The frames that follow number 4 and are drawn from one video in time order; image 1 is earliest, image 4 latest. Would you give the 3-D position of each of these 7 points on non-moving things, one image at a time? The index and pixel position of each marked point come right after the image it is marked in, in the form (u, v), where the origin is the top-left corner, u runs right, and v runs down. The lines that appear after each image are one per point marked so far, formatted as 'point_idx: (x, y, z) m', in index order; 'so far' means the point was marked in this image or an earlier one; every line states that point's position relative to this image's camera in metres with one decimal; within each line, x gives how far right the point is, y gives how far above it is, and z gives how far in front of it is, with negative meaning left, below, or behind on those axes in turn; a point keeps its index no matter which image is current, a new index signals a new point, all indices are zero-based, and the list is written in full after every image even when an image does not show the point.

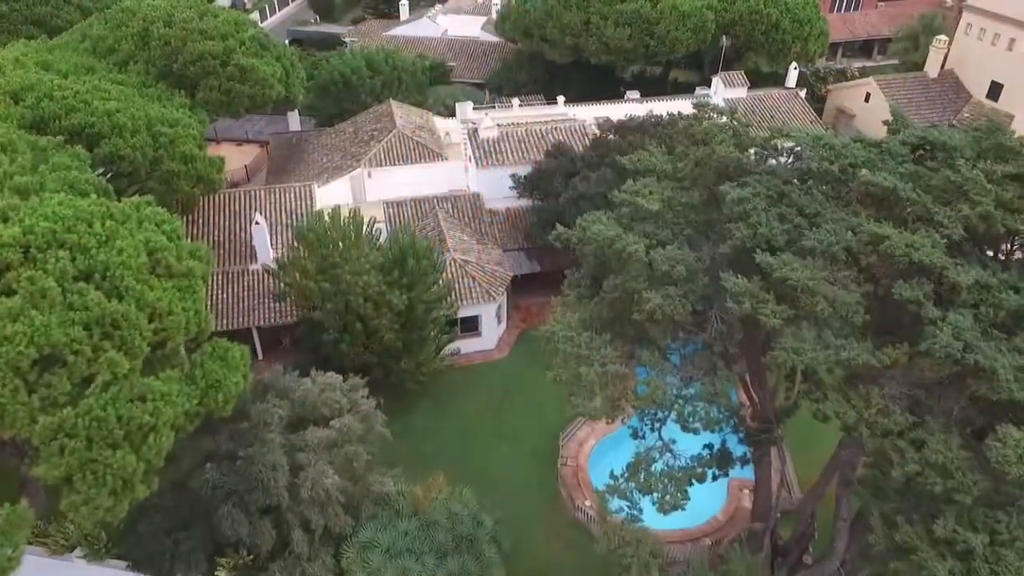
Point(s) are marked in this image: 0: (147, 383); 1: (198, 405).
0: (-6.0, -1.6, +17.3) m
1: (-5.6, -2.1, +18.6) m
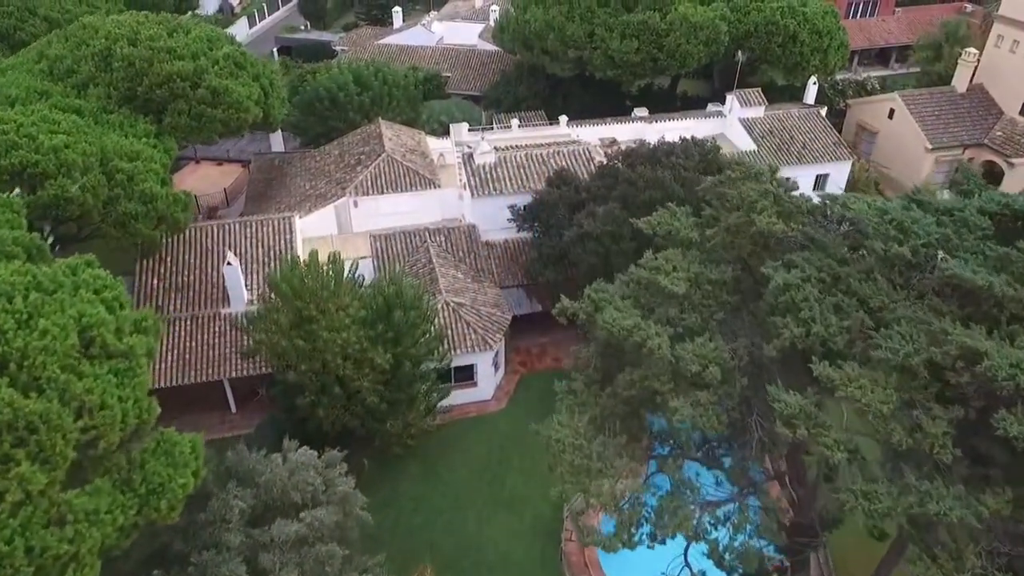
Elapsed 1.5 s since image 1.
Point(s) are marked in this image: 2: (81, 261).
0: (-6.1, -2.9, +14.4) m
1: (-5.6, -3.4, +15.7) m
2: (-7.6, +0.5, +18.5) m
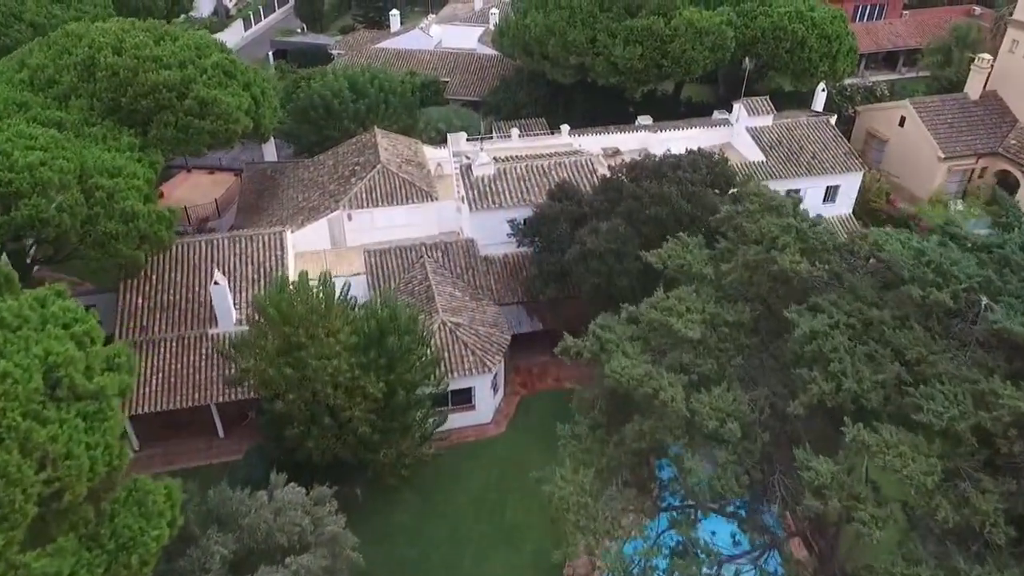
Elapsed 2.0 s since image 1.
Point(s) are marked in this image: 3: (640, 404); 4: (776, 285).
0: (-6.1, -3.4, +13.2) m
1: (-5.6, -3.9, +14.5) m
2: (-7.6, -0.1, +17.3) m
3: (+1.7, -1.5, +13.7) m
4: (+3.6, 0.0, +14.2) m
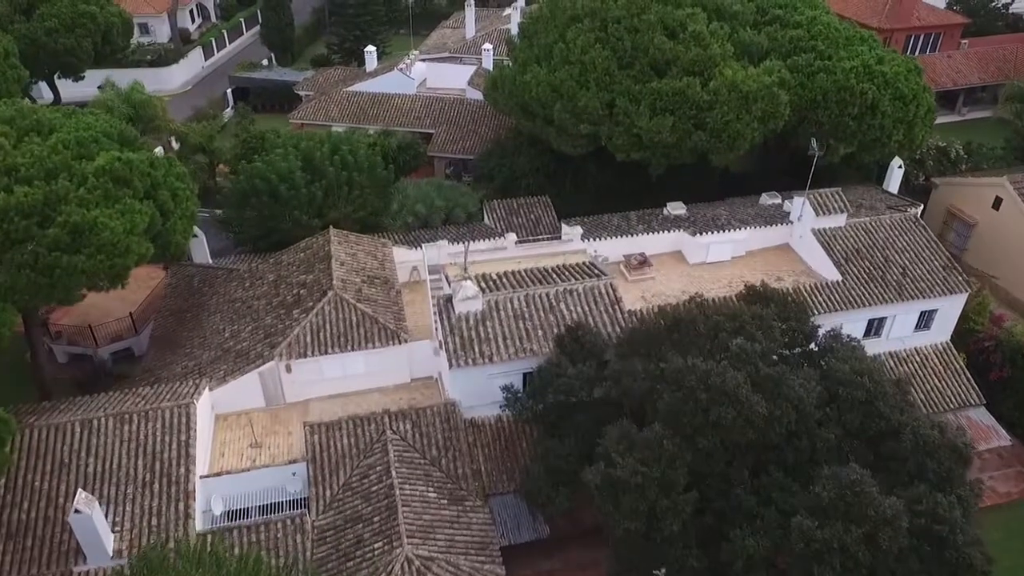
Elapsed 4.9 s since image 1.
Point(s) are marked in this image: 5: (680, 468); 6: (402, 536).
0: (-6.2, -7.7, +4.8) m
1: (-5.7, -8.2, +6.0) m
2: (-7.7, -4.3, +8.9) m
3: (+1.6, -5.8, +5.3) m
4: (+3.5, -4.2, +5.8) m
5: (+2.9, -3.1, +18.1) m
6: (-2.1, -4.7, +19.8) m
